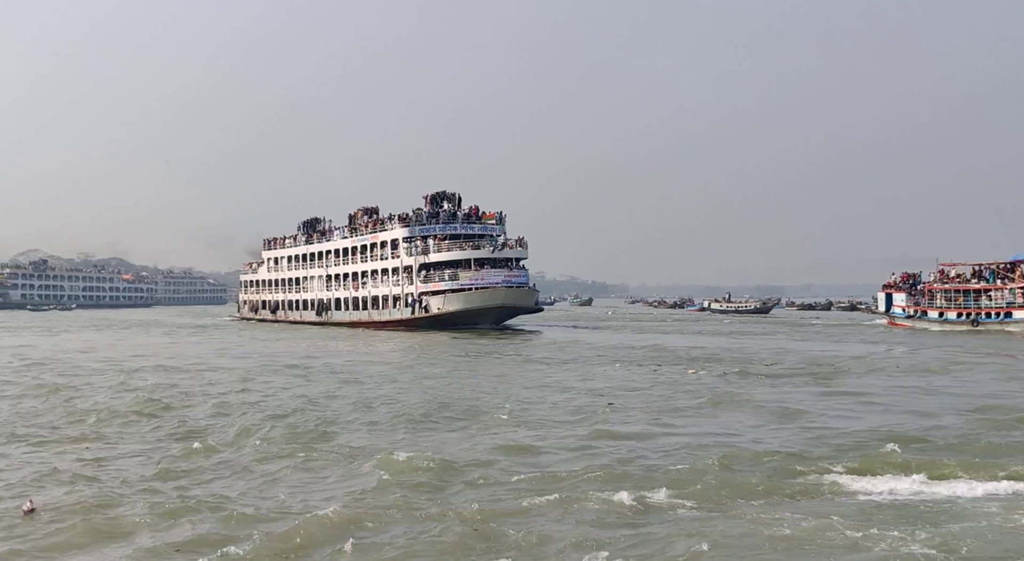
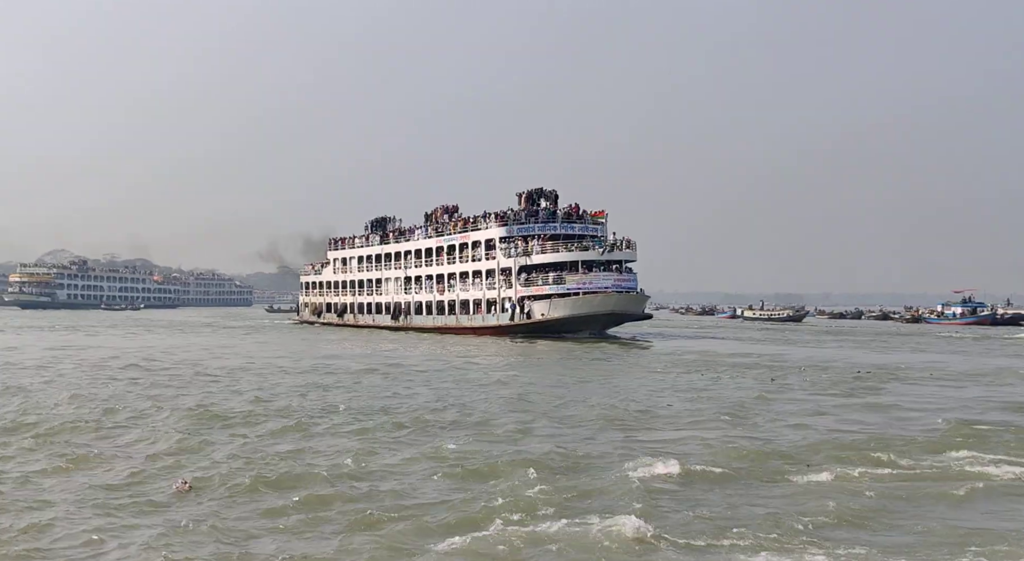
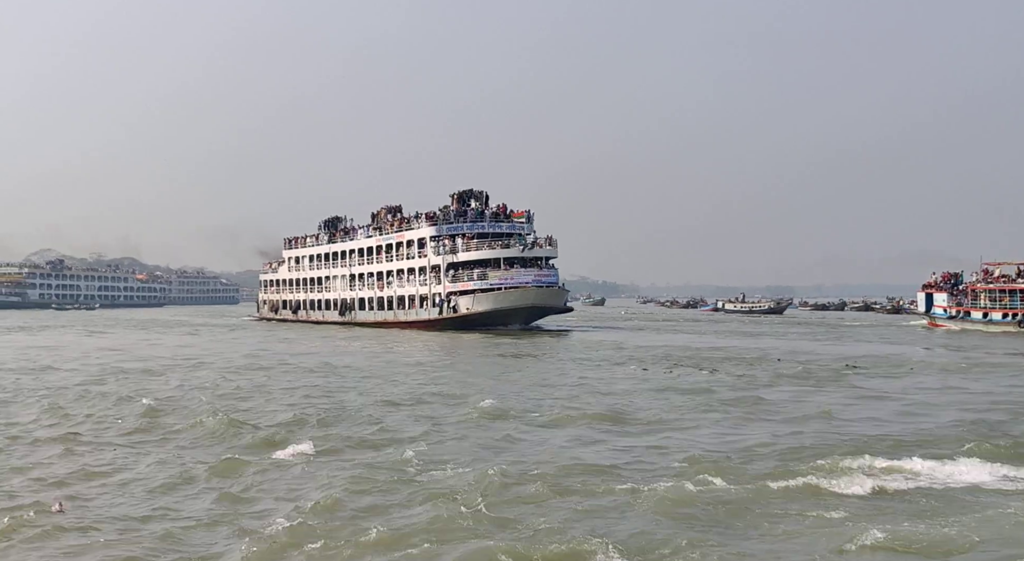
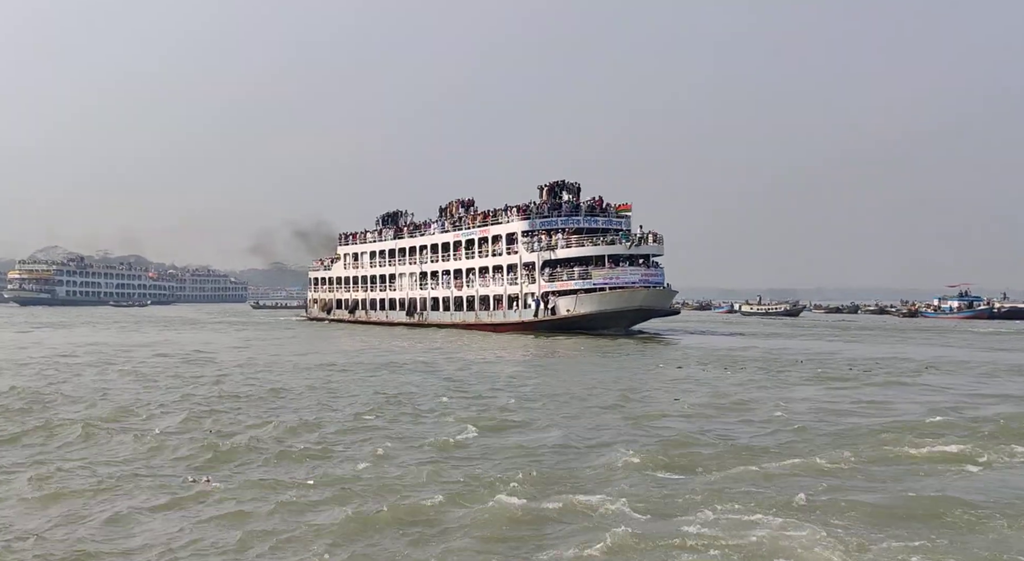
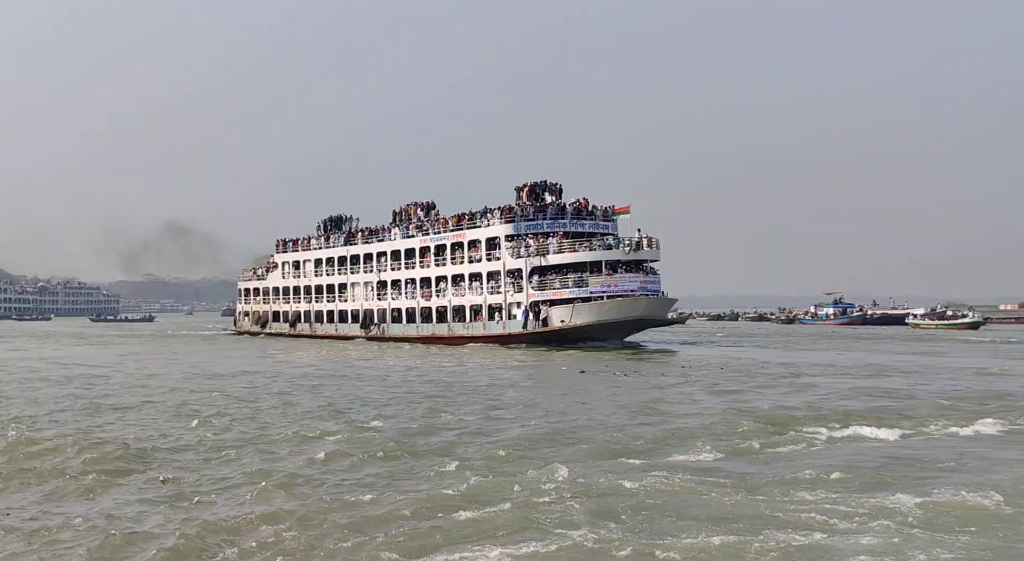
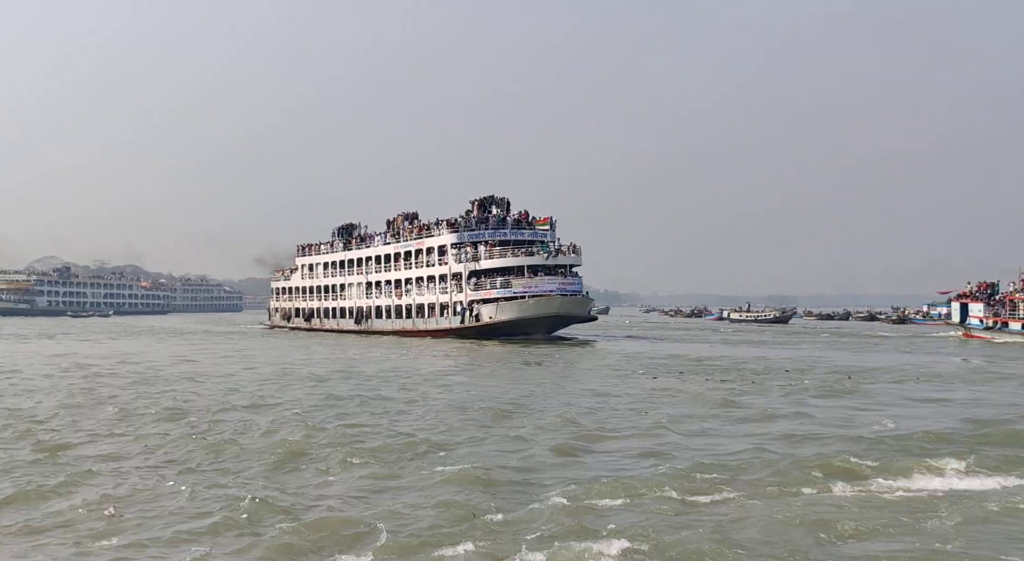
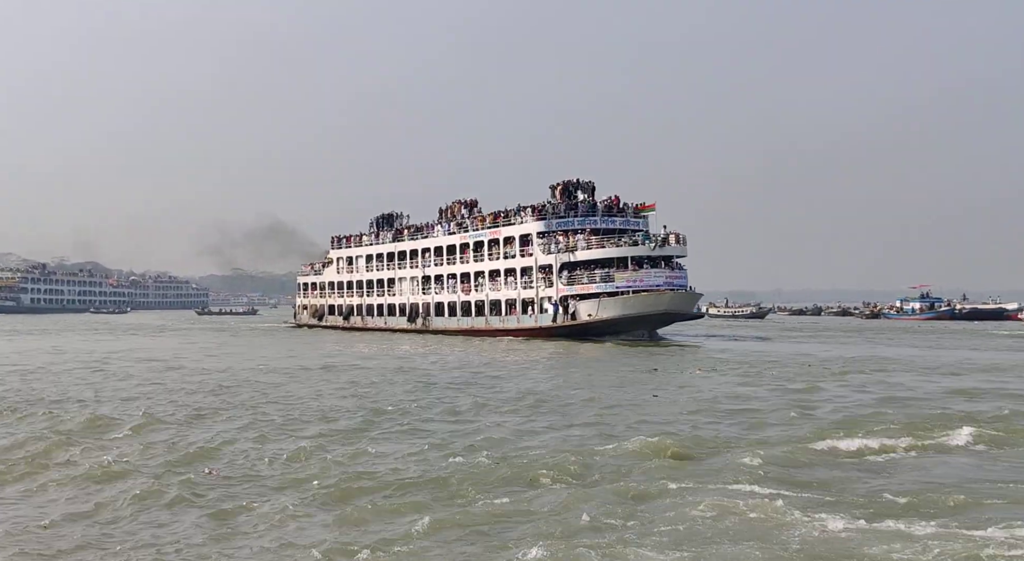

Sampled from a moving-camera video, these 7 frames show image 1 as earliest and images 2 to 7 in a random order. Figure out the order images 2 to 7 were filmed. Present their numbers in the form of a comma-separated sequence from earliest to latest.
3, 6, 2, 4, 7, 5
